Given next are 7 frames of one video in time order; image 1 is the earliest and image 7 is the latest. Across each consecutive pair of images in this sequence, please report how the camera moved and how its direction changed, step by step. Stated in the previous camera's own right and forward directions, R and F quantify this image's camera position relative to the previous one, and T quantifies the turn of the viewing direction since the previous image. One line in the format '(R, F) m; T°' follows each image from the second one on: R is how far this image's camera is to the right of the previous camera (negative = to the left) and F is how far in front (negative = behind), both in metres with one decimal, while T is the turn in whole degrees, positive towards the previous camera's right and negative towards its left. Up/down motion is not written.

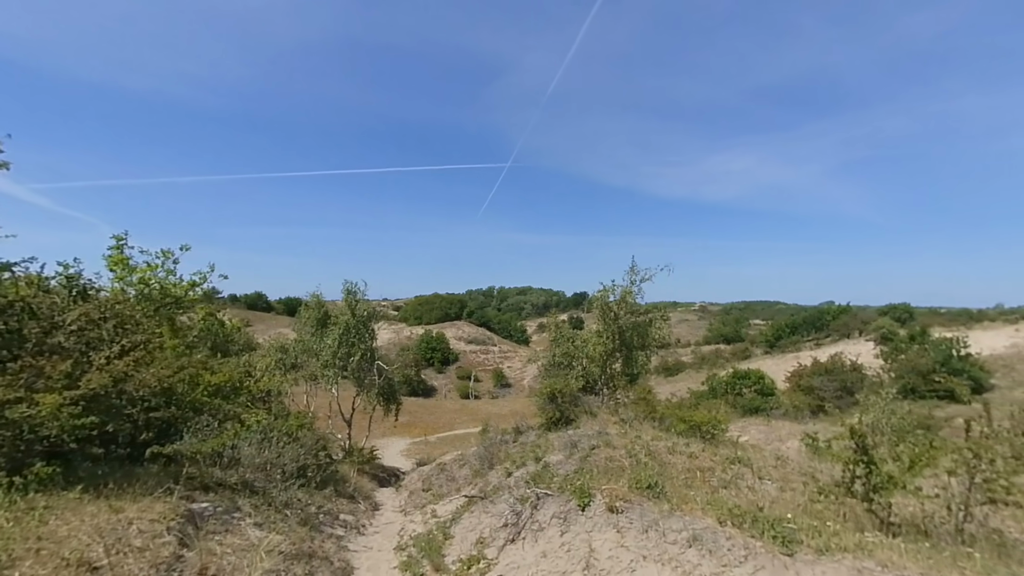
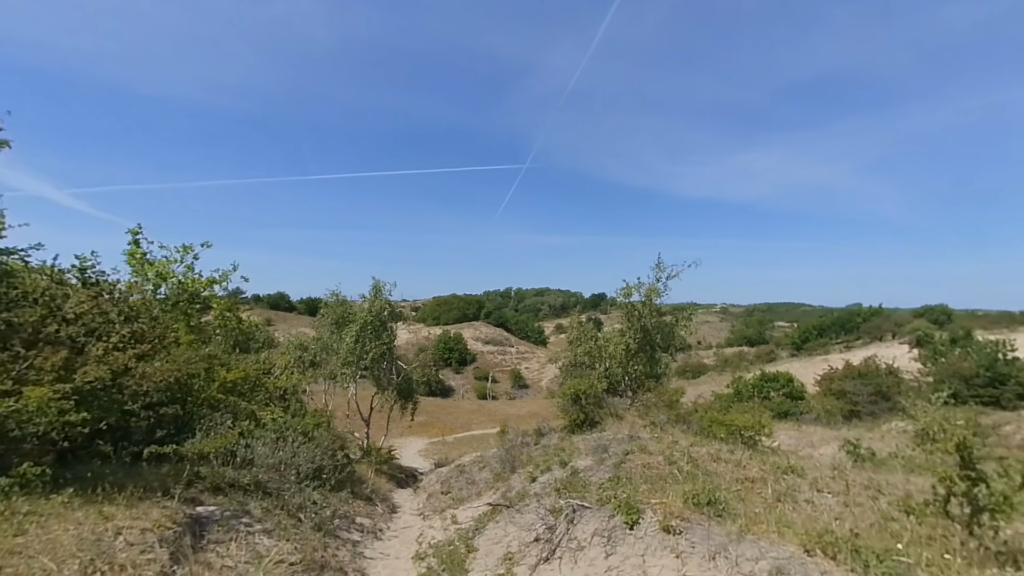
(-0.2, +0.8) m; -2°
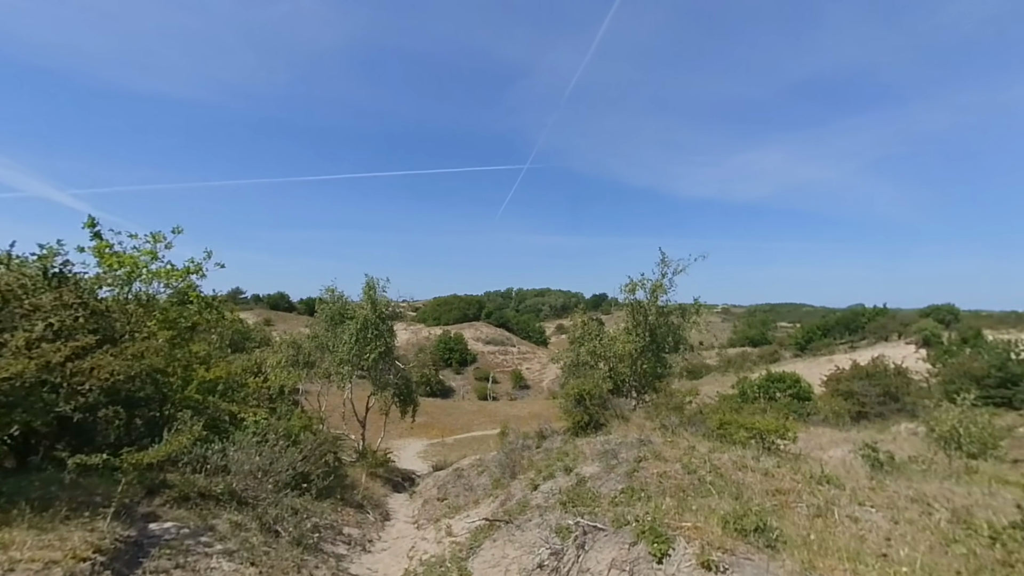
(0.0, +1.0) m; 0°
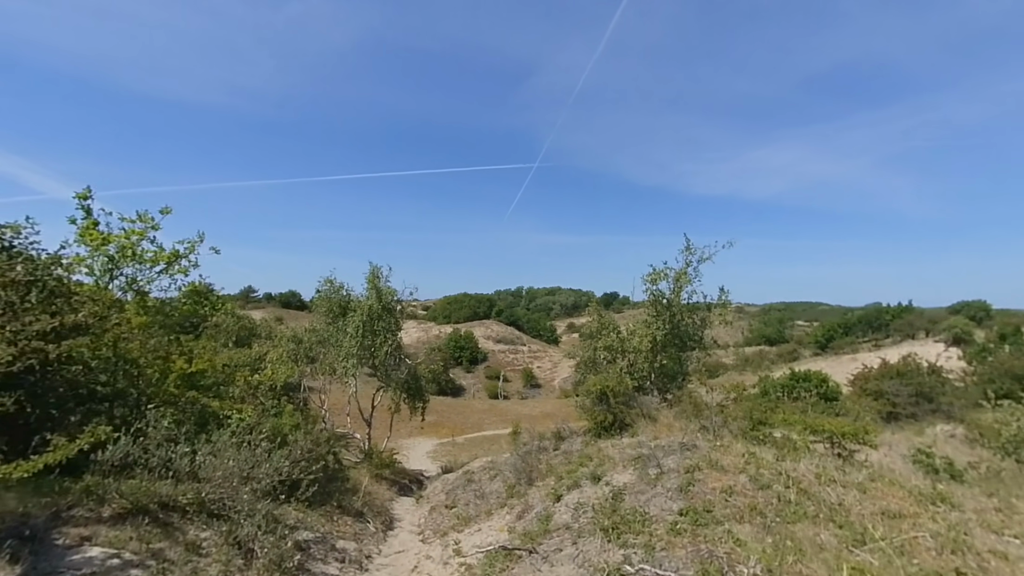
(-0.2, +1.7) m; -1°
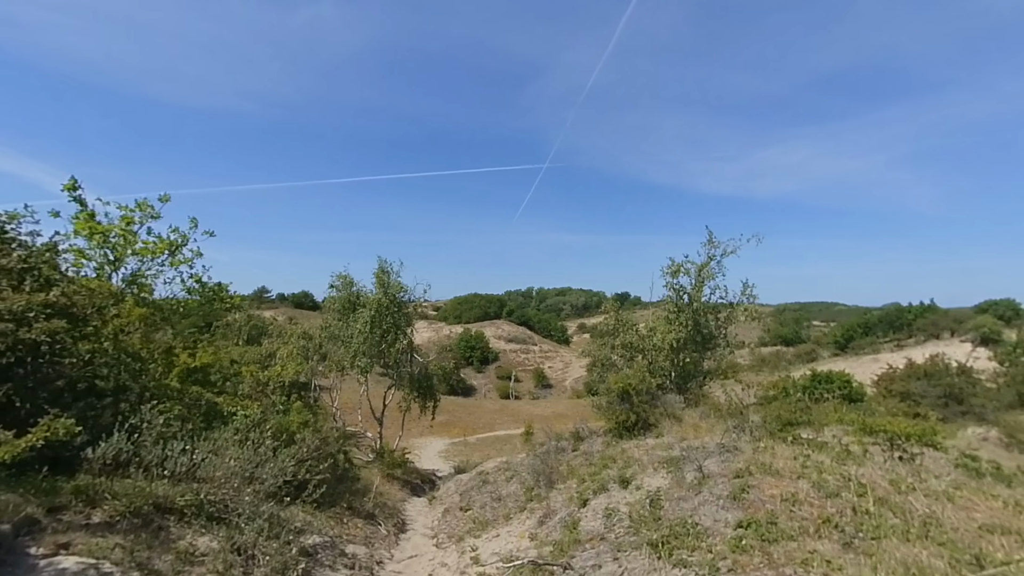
(-0.2, +0.8) m; -1°
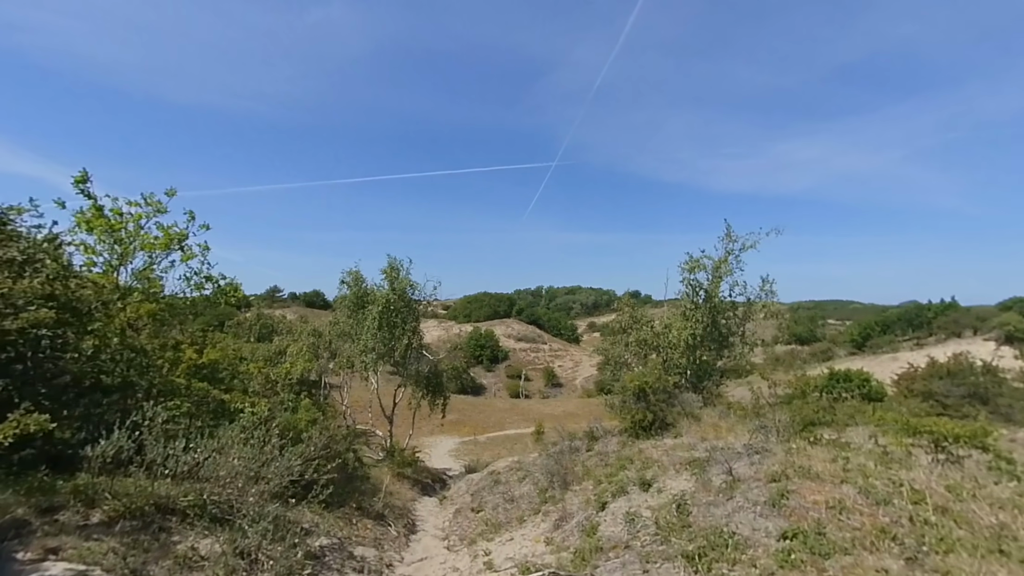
(-0.1, +0.4) m; -1°
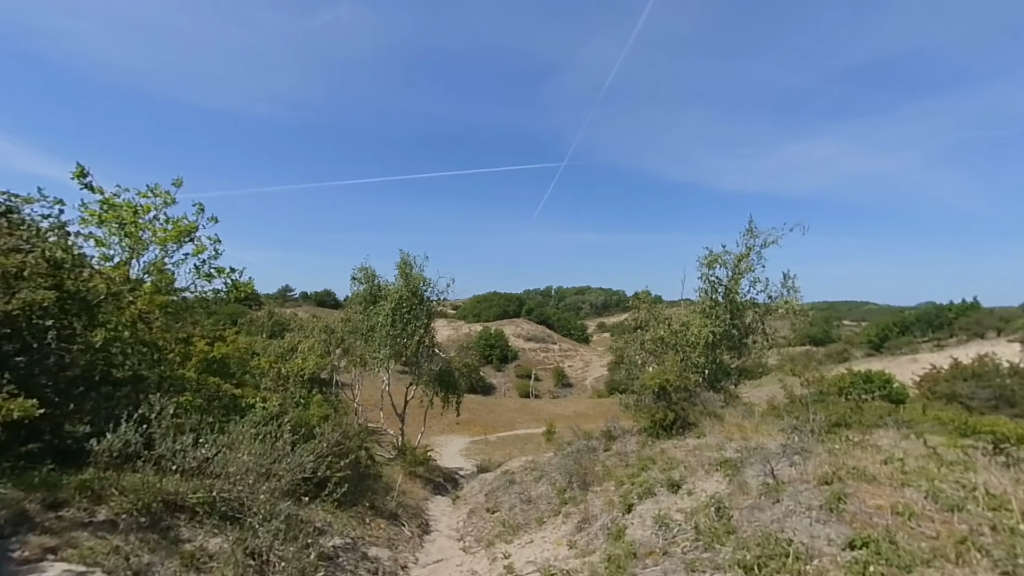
(-0.2, +0.4) m; -1°
